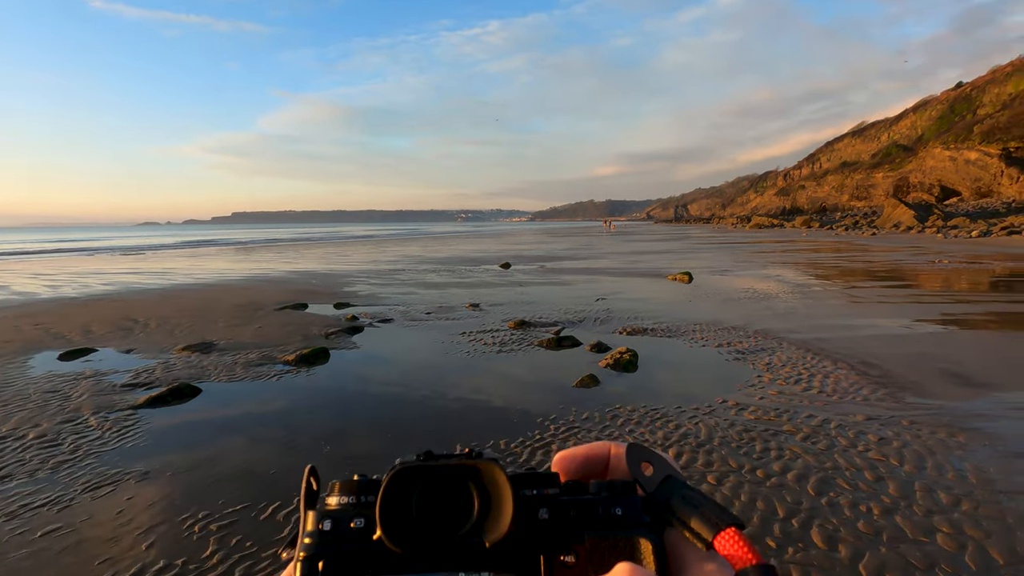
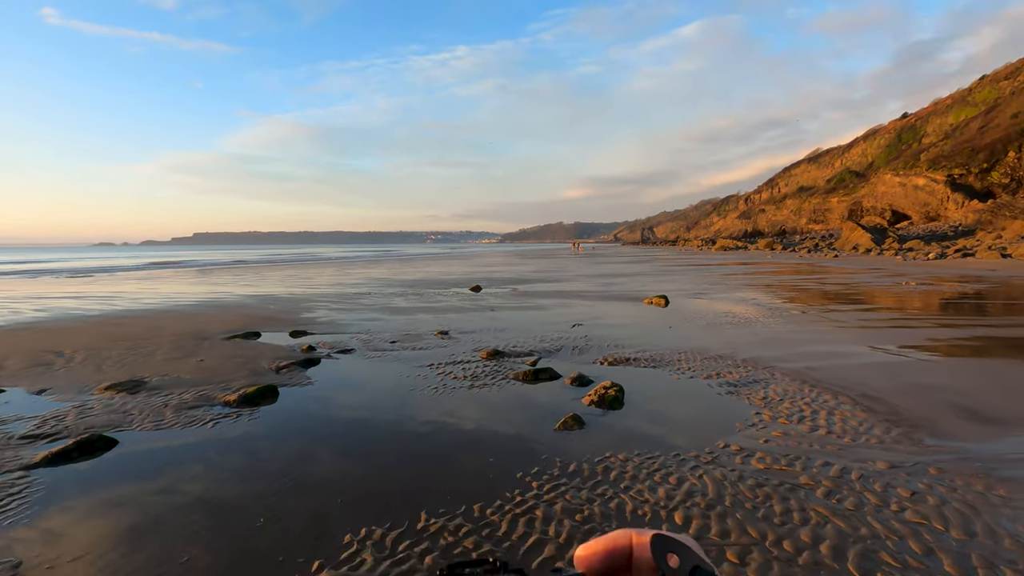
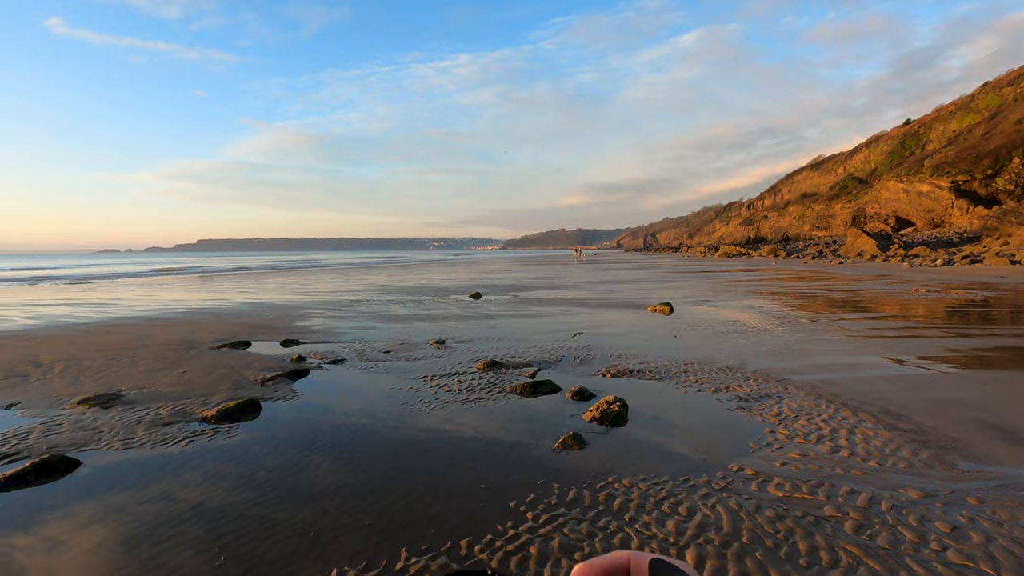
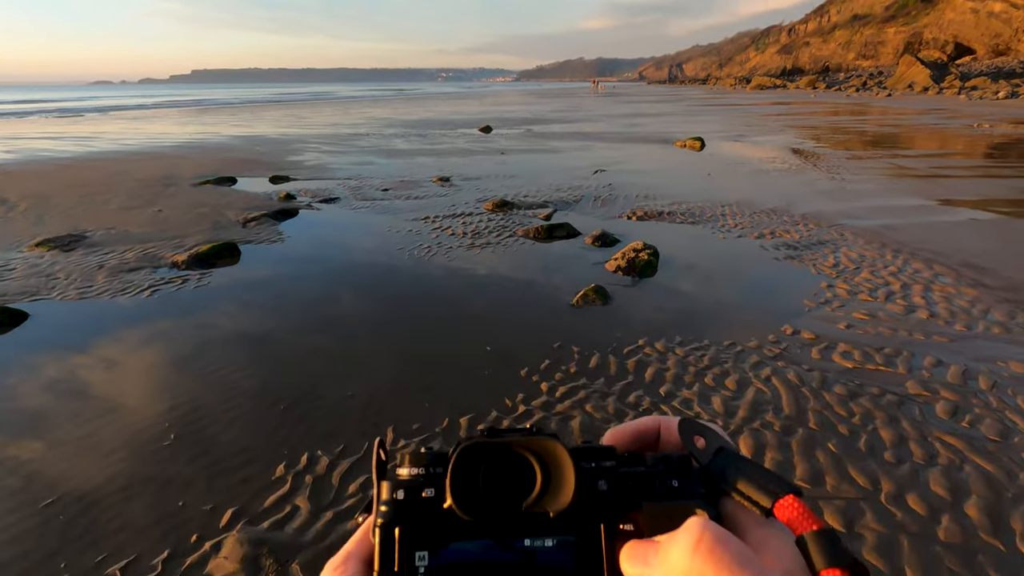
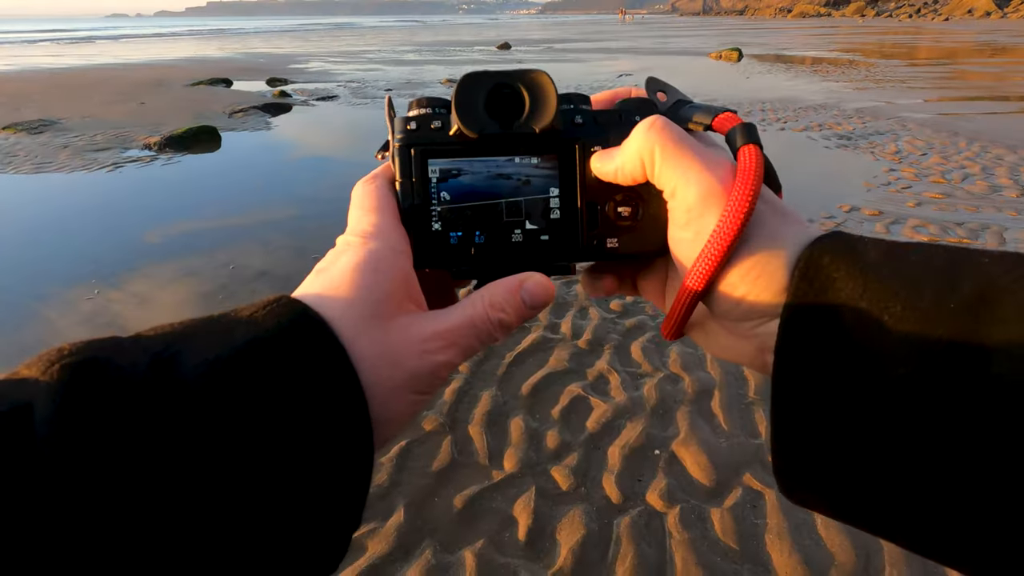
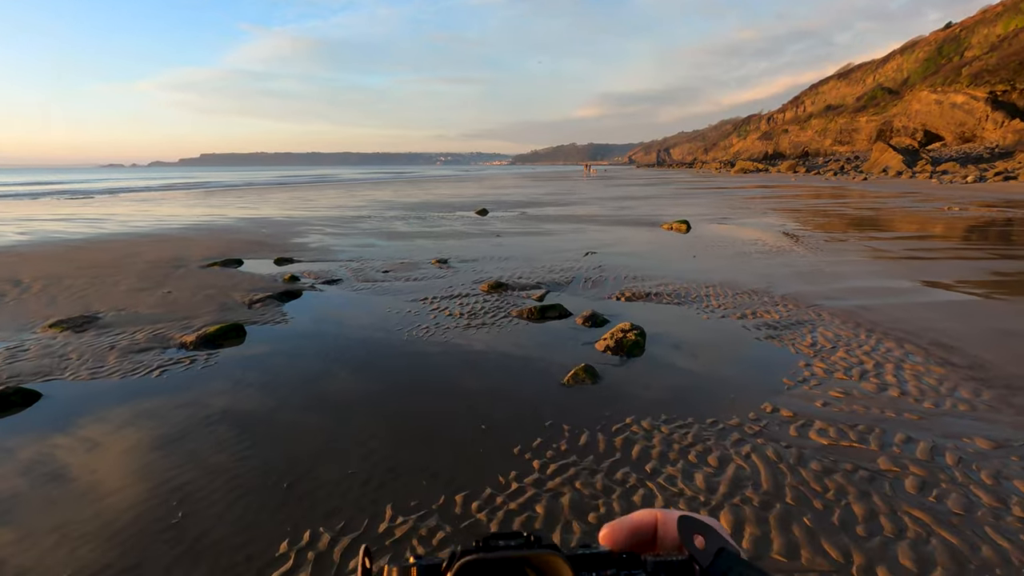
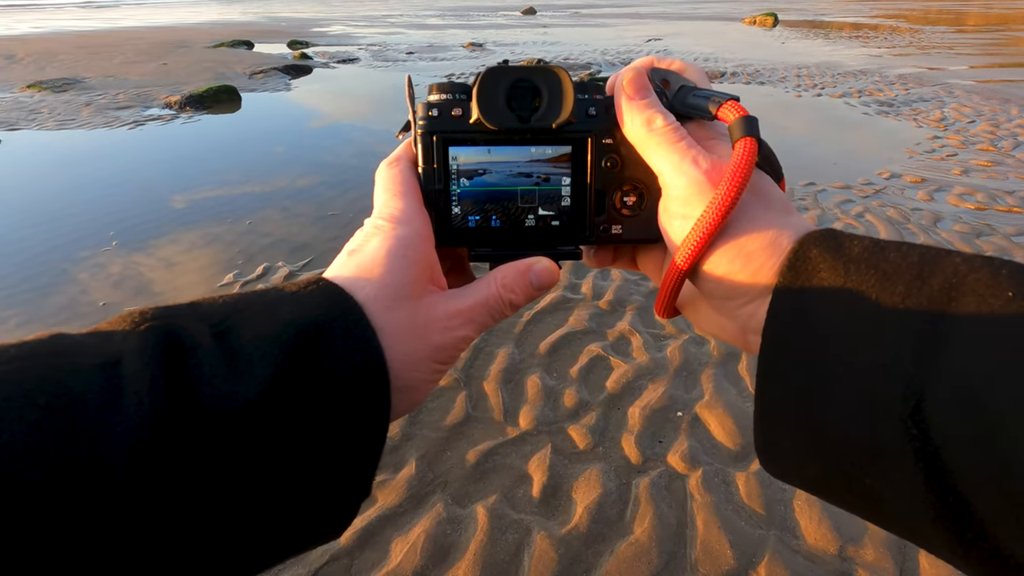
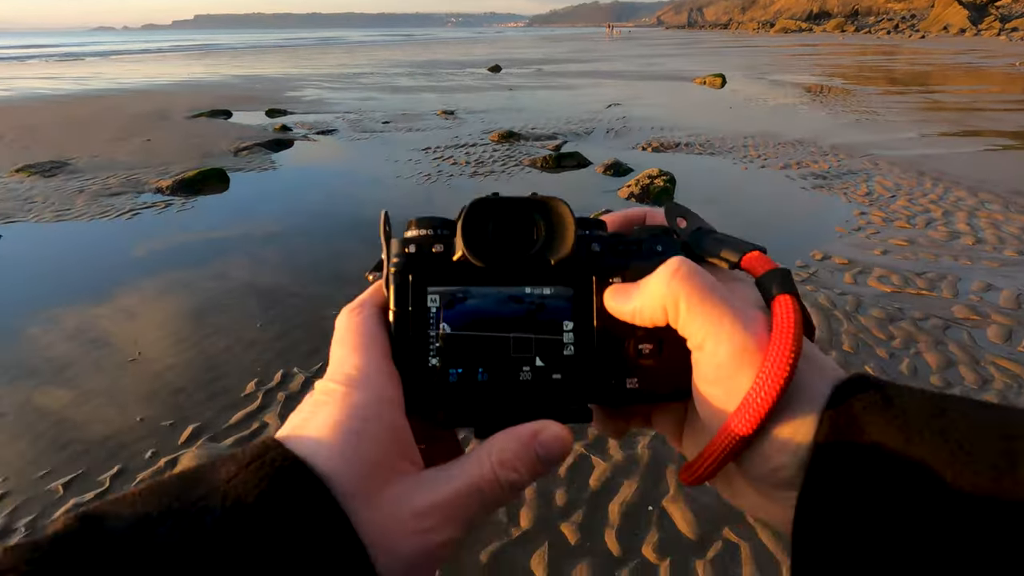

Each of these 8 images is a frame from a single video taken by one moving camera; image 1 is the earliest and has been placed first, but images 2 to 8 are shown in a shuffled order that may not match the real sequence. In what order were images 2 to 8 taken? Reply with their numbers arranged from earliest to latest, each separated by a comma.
2, 3, 6, 4, 8, 5, 7
